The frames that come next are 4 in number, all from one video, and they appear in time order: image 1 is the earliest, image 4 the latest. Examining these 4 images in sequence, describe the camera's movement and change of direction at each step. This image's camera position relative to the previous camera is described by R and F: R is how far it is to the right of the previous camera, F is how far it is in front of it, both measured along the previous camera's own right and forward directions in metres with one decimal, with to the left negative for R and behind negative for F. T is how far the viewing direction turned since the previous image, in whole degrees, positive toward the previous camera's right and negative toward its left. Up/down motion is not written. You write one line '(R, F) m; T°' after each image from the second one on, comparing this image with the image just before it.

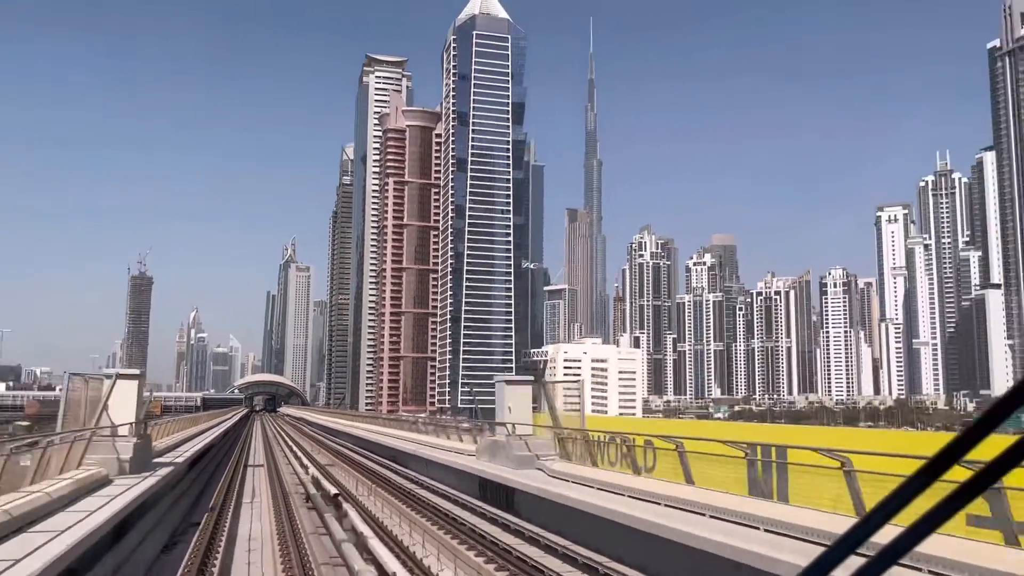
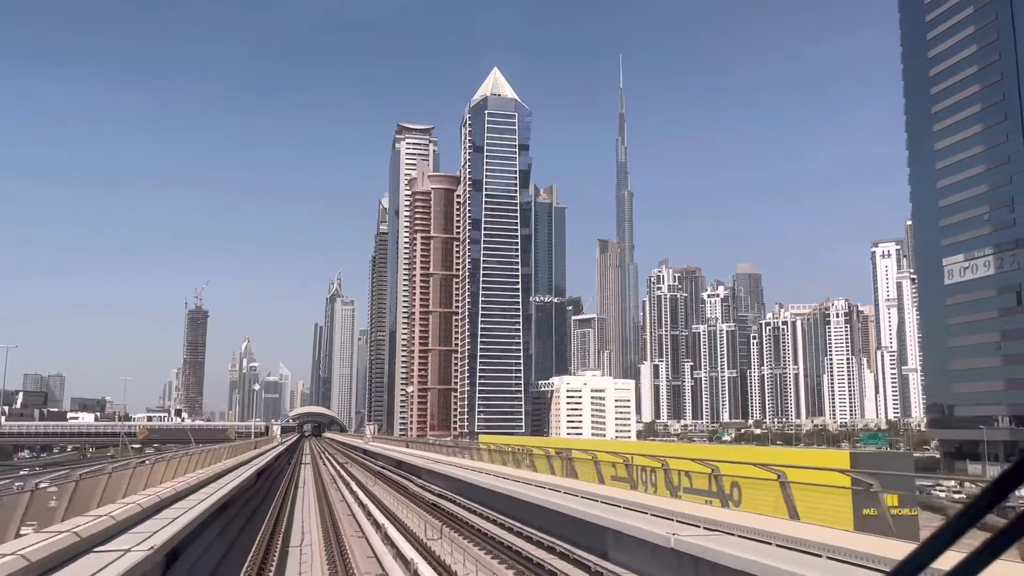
(+2.2, -6.6) m; -3°
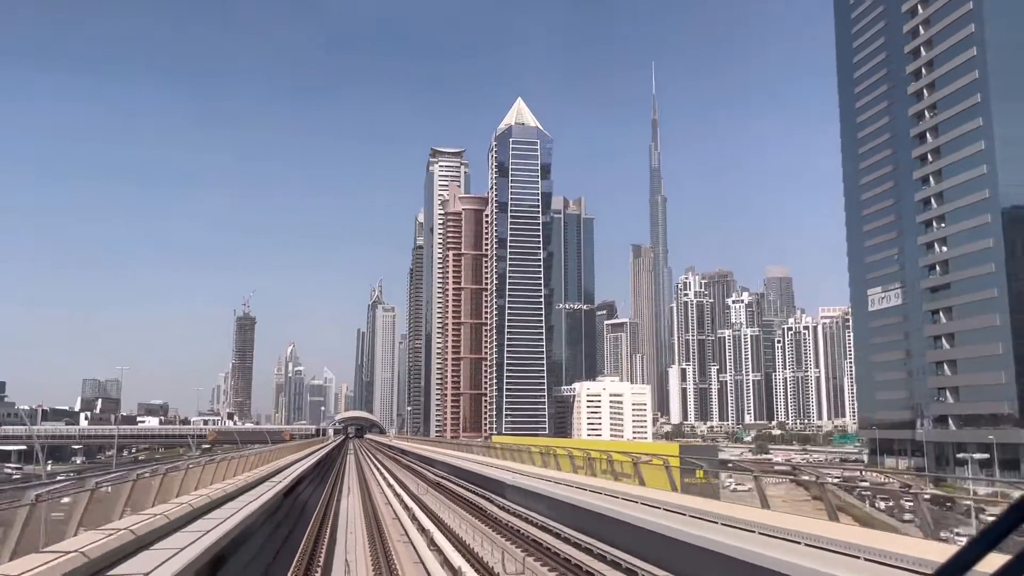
(+1.1, -4.2) m; -3°
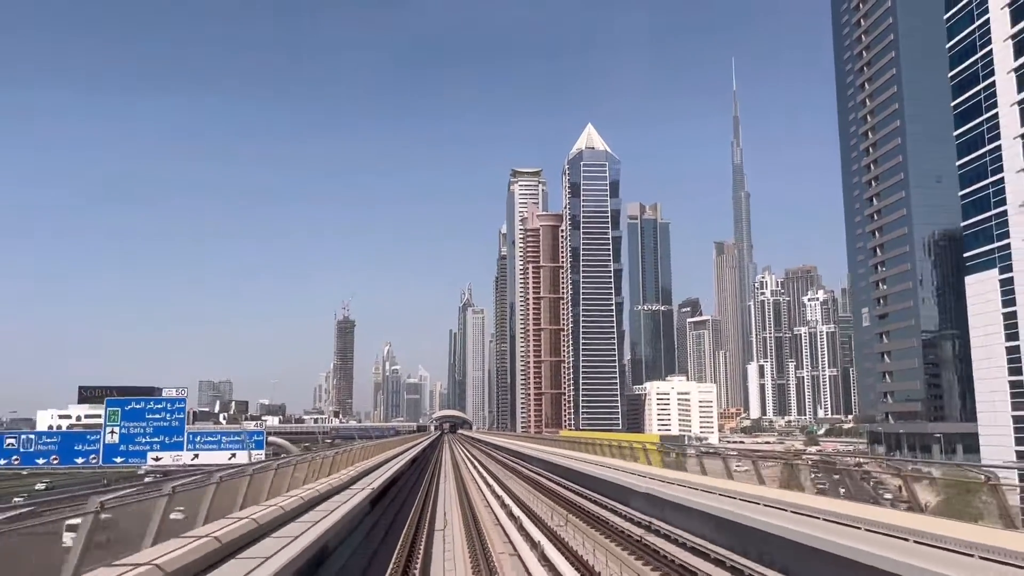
(+1.2, -5.7) m; -7°
